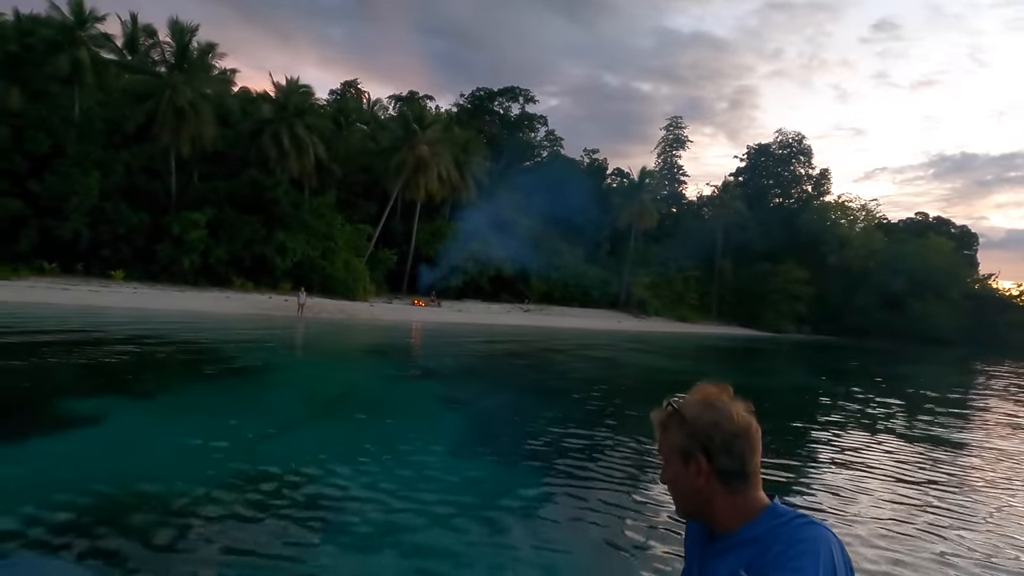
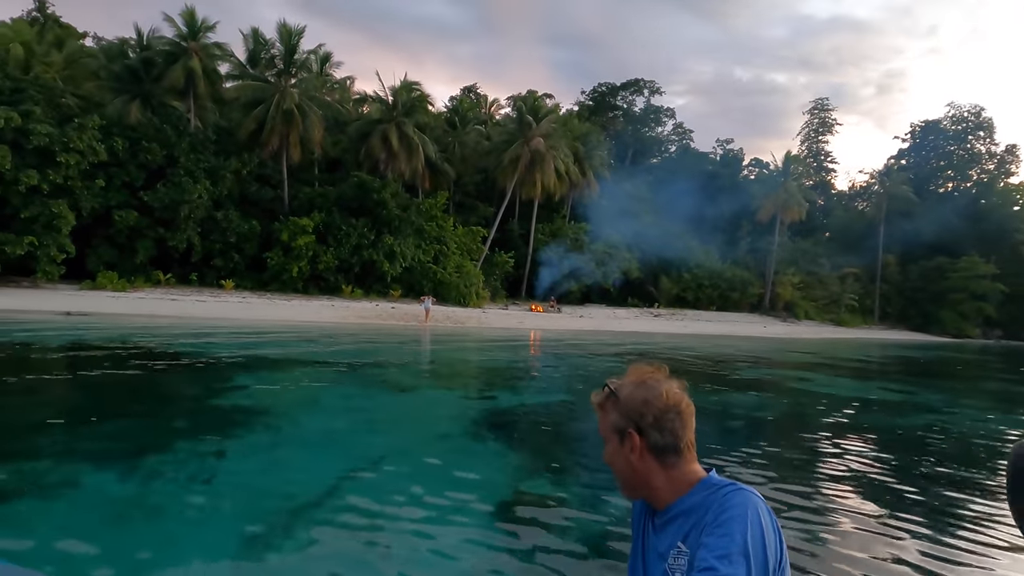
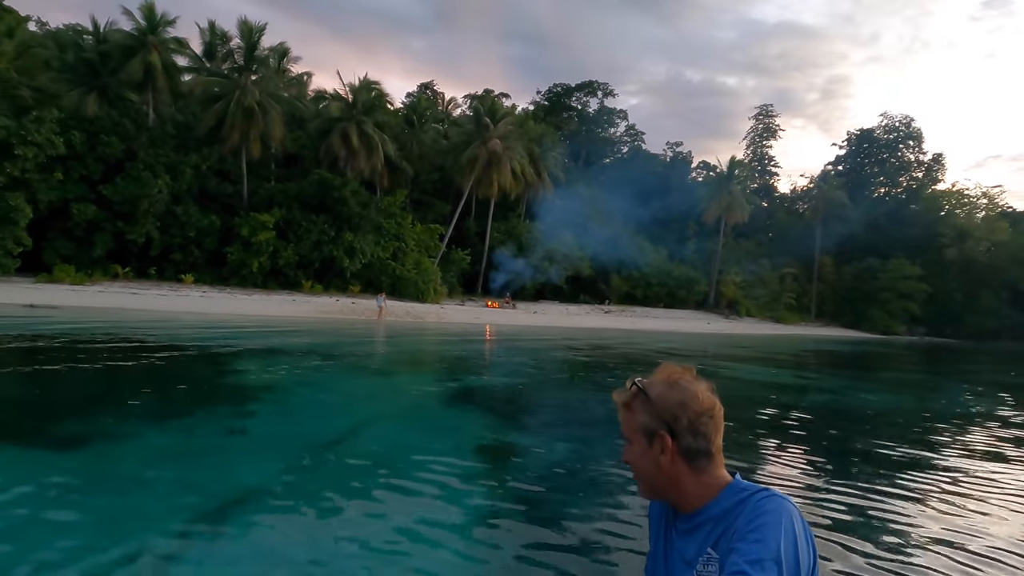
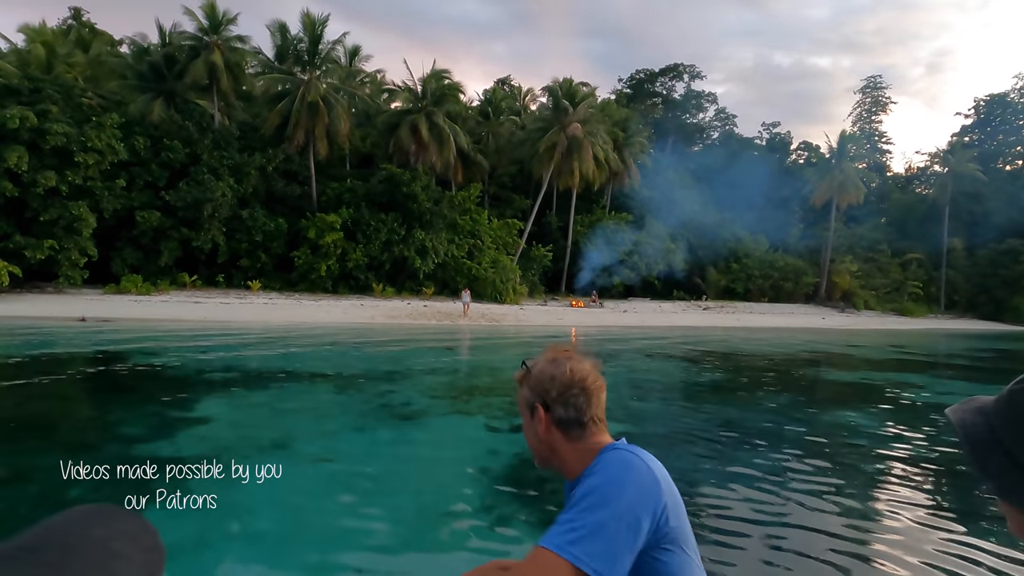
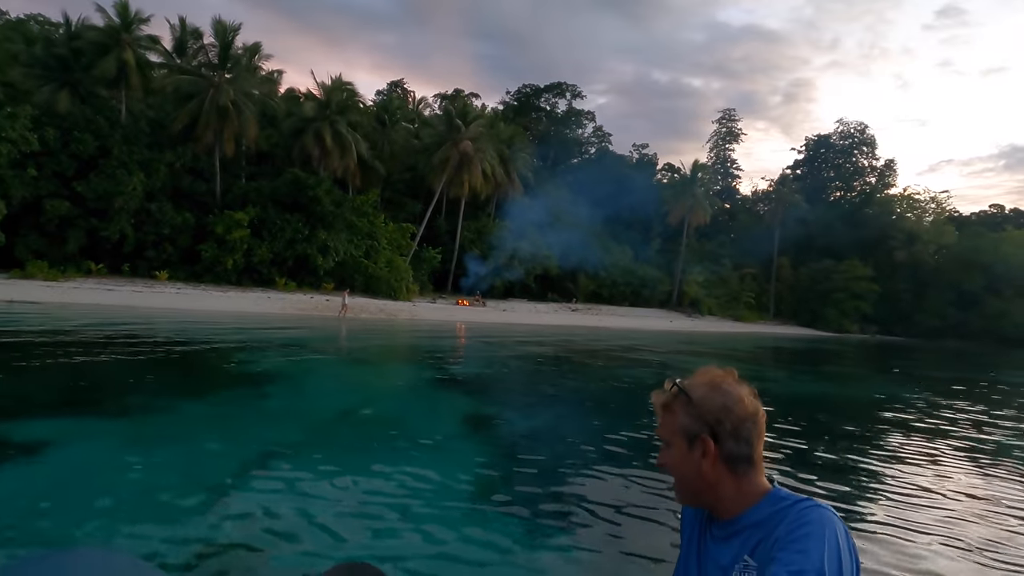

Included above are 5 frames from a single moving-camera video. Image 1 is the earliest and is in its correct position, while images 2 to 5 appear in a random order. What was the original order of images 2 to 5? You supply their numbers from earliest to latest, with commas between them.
5, 3, 2, 4
